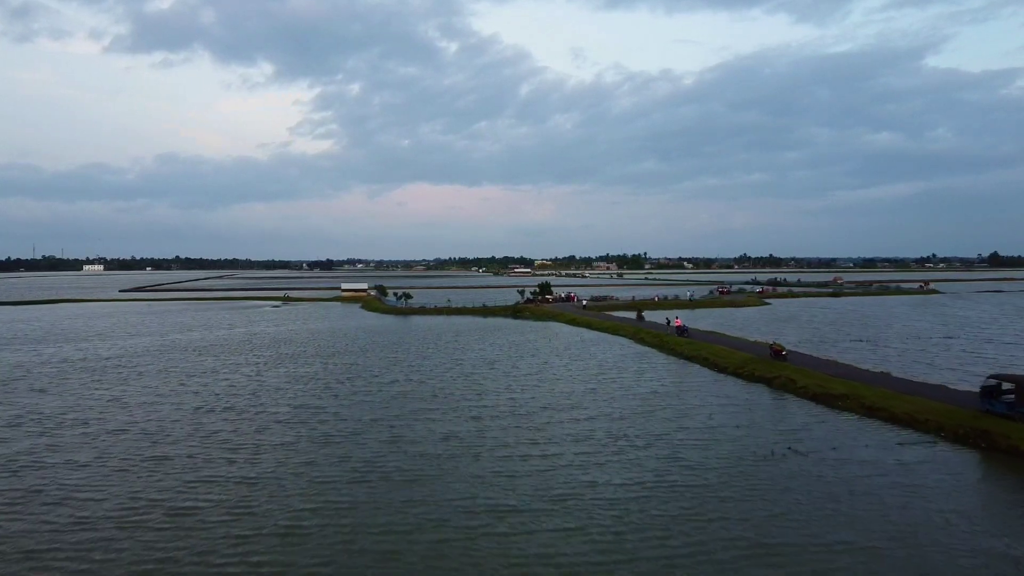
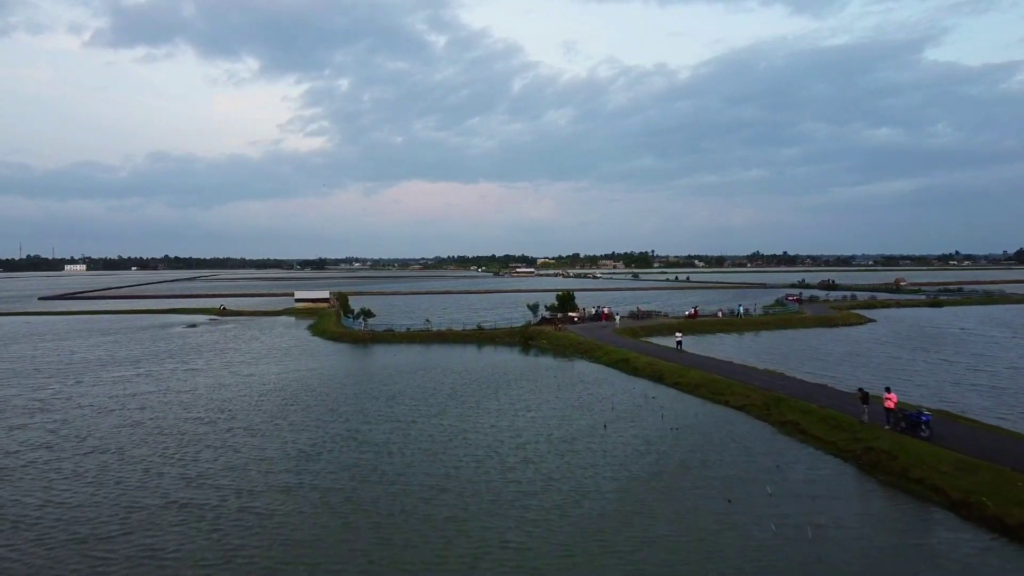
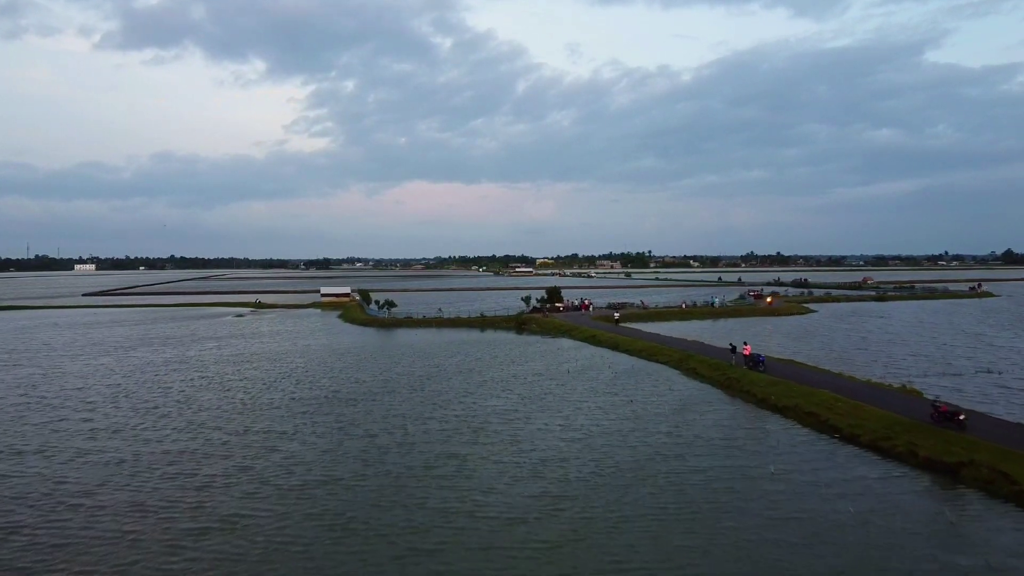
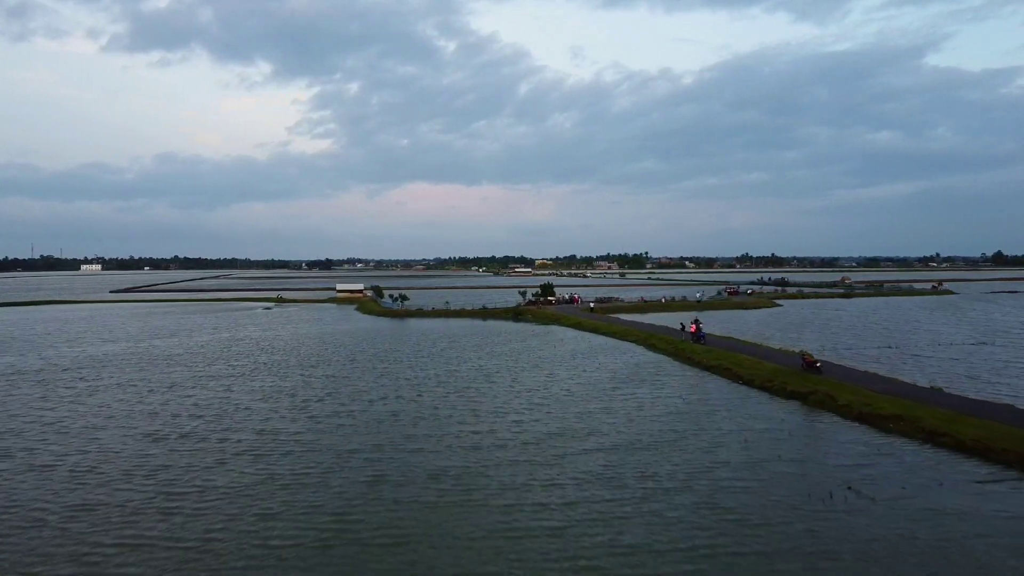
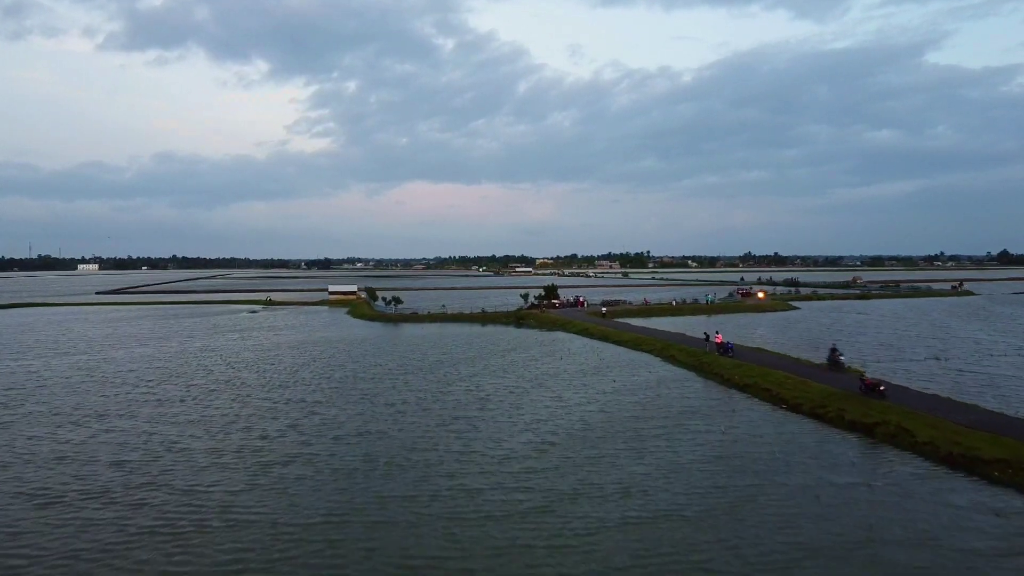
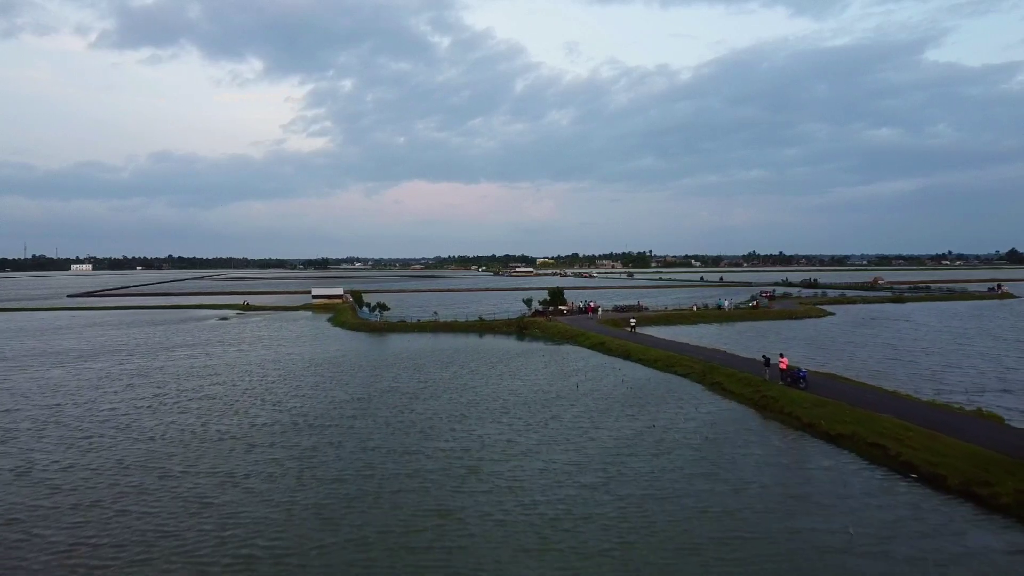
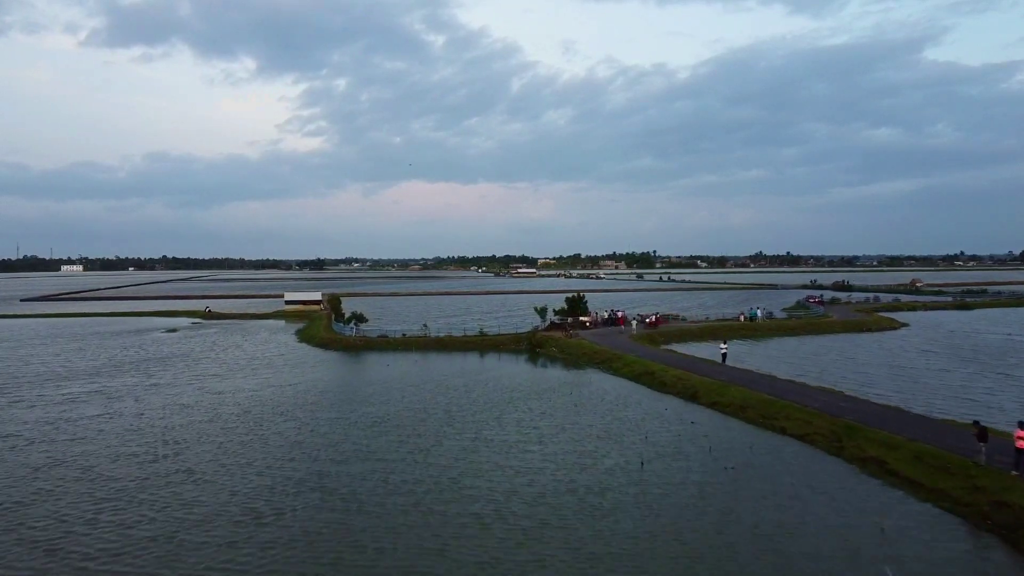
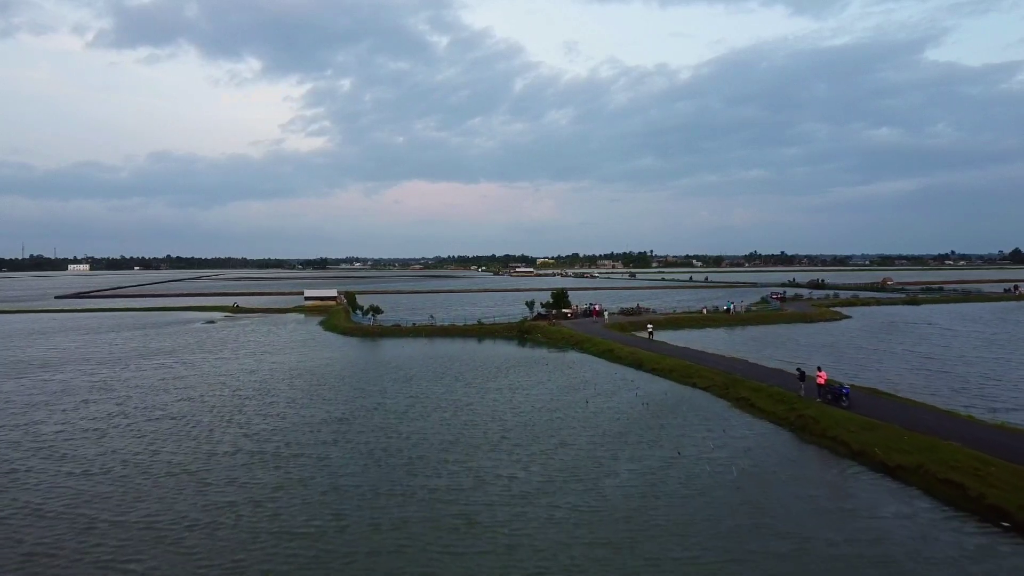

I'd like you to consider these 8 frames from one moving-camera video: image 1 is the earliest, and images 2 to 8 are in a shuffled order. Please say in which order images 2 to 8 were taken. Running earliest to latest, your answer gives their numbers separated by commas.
4, 5, 3, 6, 8, 2, 7
